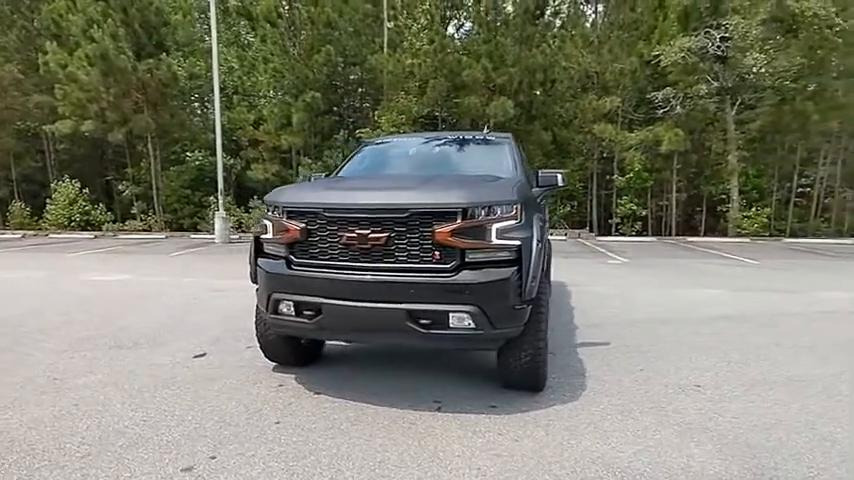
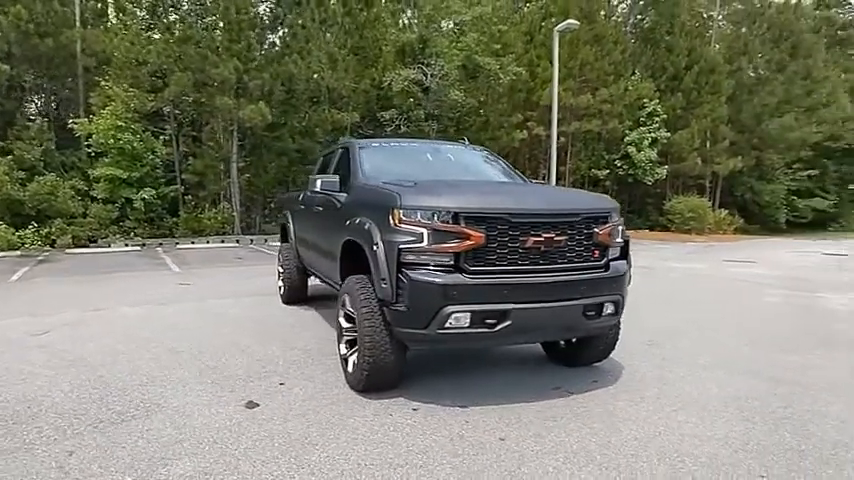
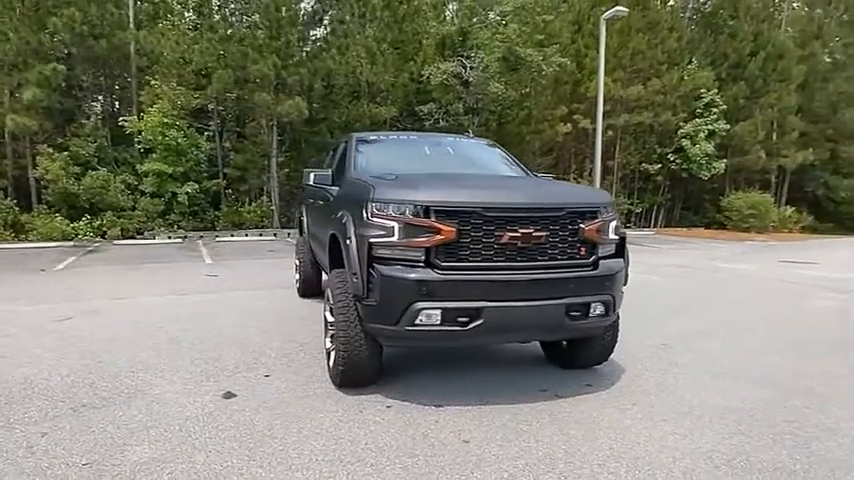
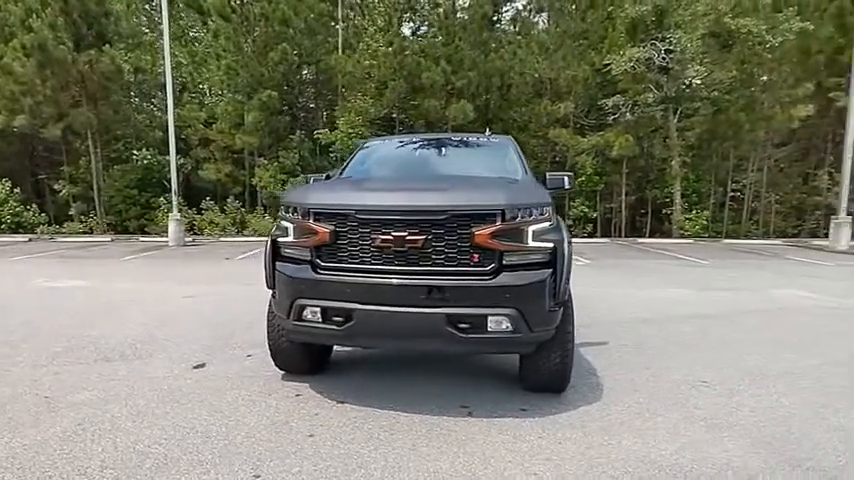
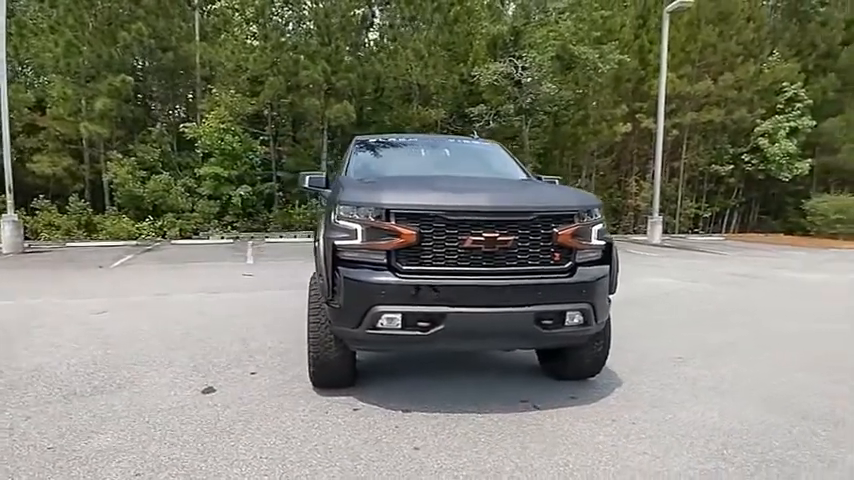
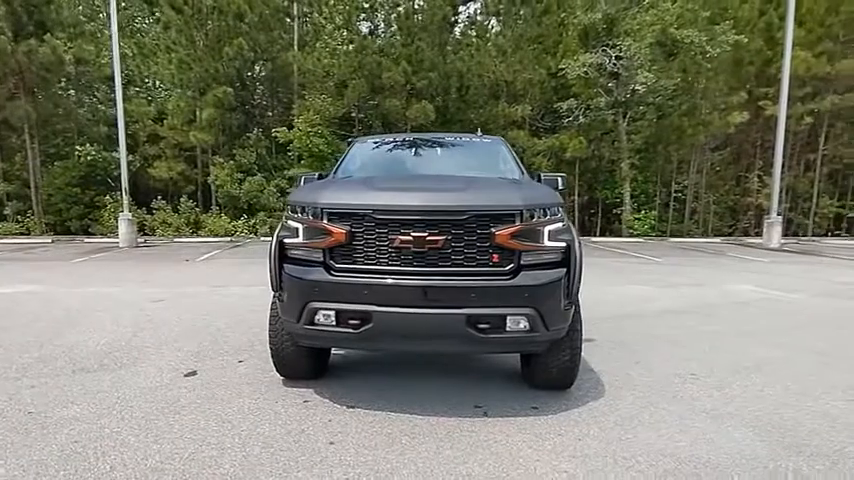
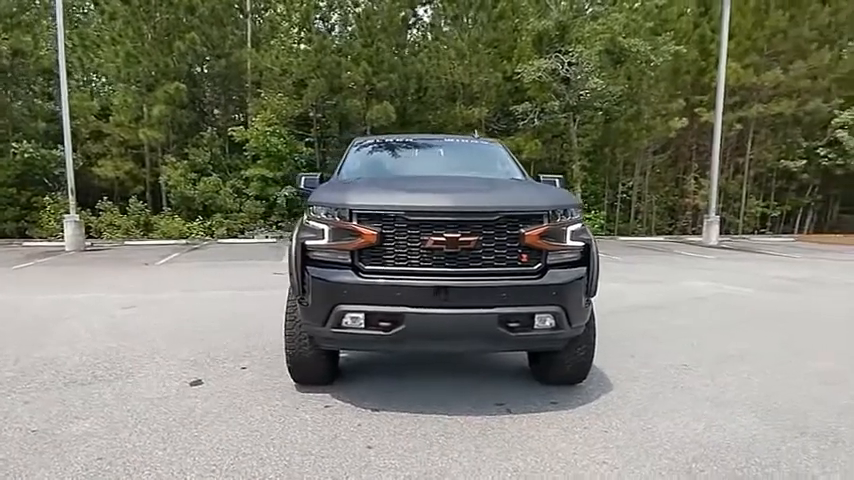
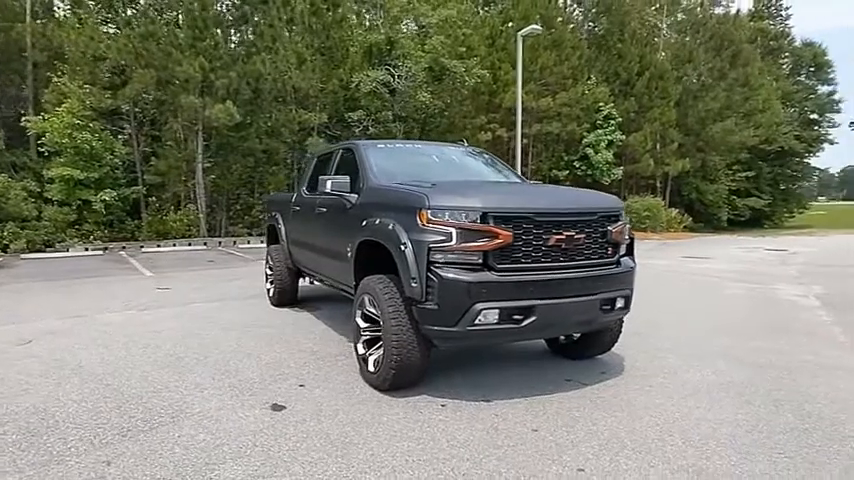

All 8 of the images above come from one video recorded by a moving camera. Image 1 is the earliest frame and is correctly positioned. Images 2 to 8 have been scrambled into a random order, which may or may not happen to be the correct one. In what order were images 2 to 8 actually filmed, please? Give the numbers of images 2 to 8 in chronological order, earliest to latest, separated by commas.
4, 6, 7, 5, 3, 2, 8
